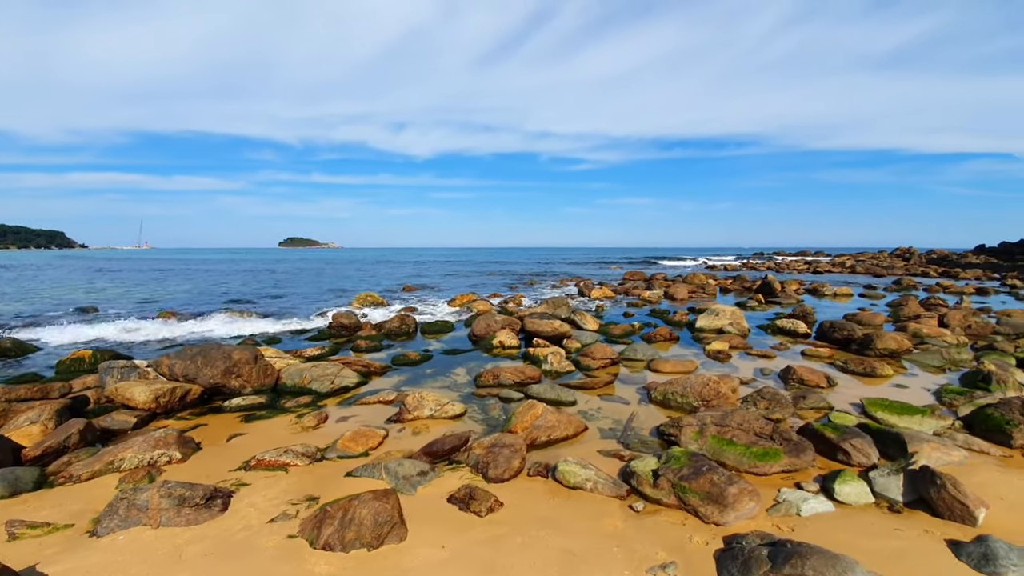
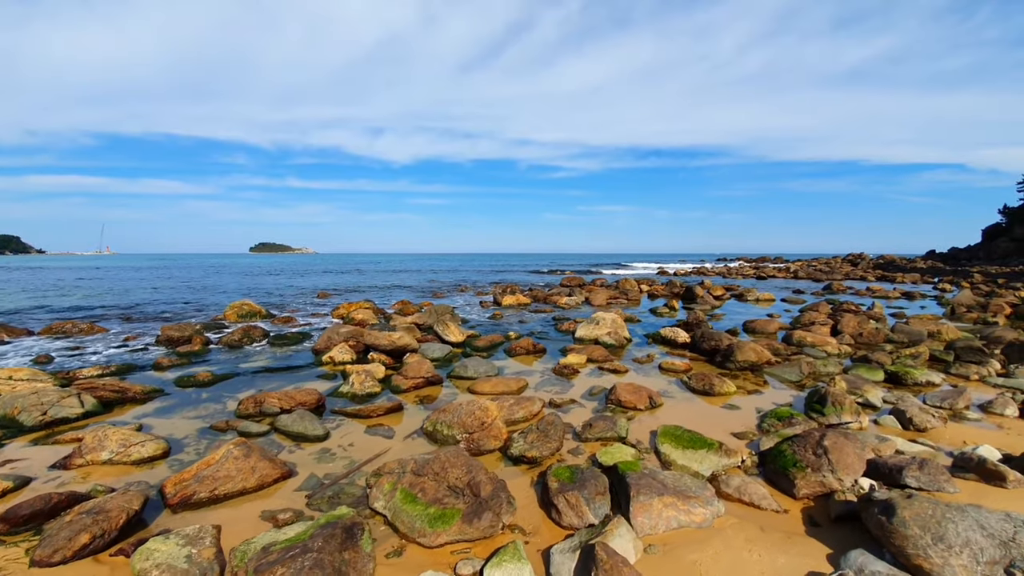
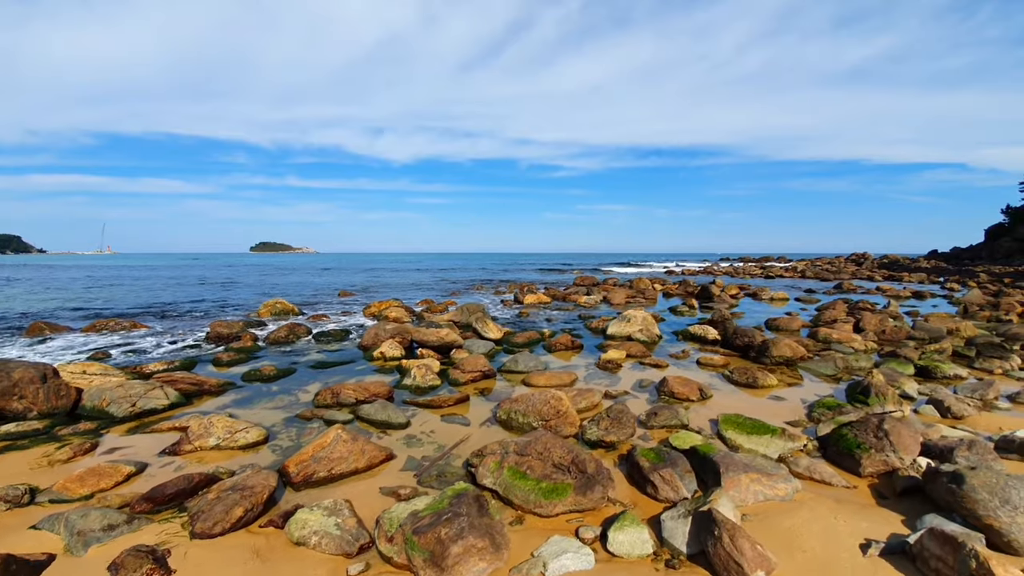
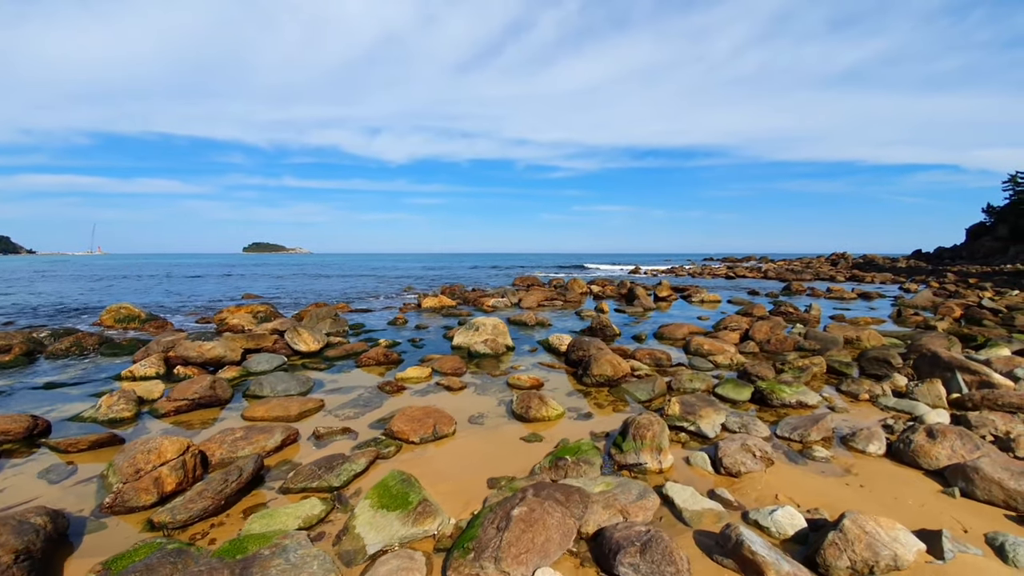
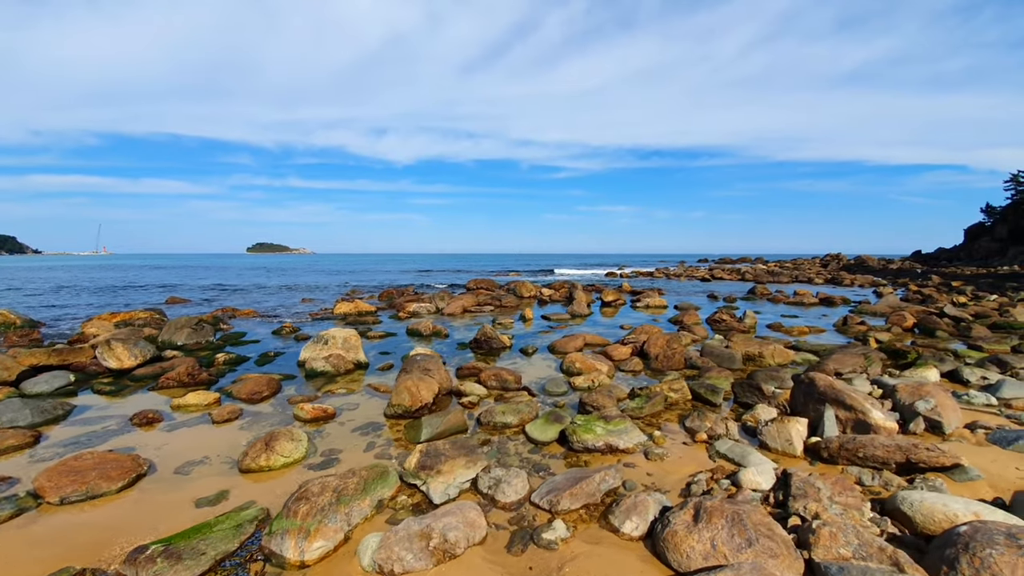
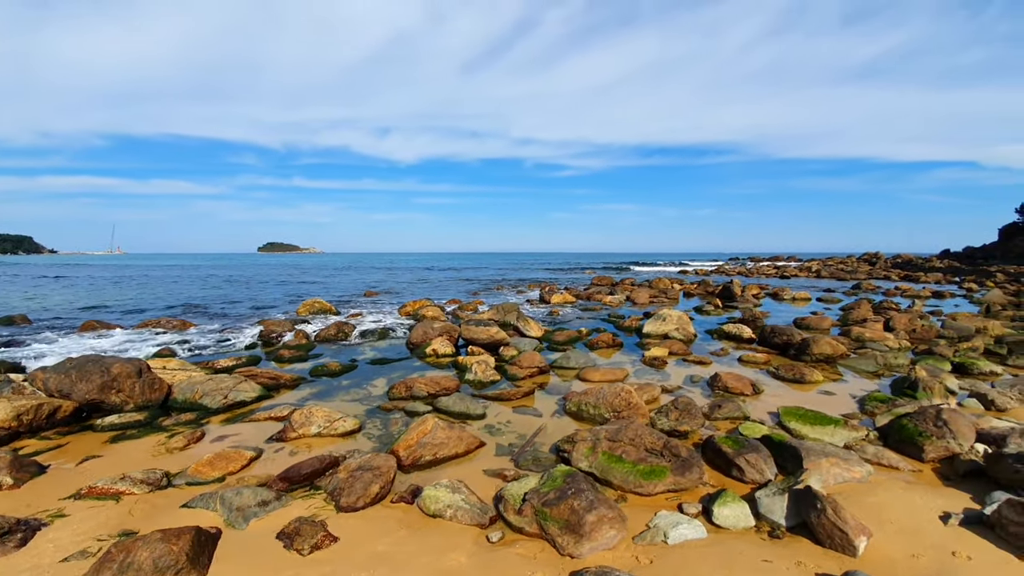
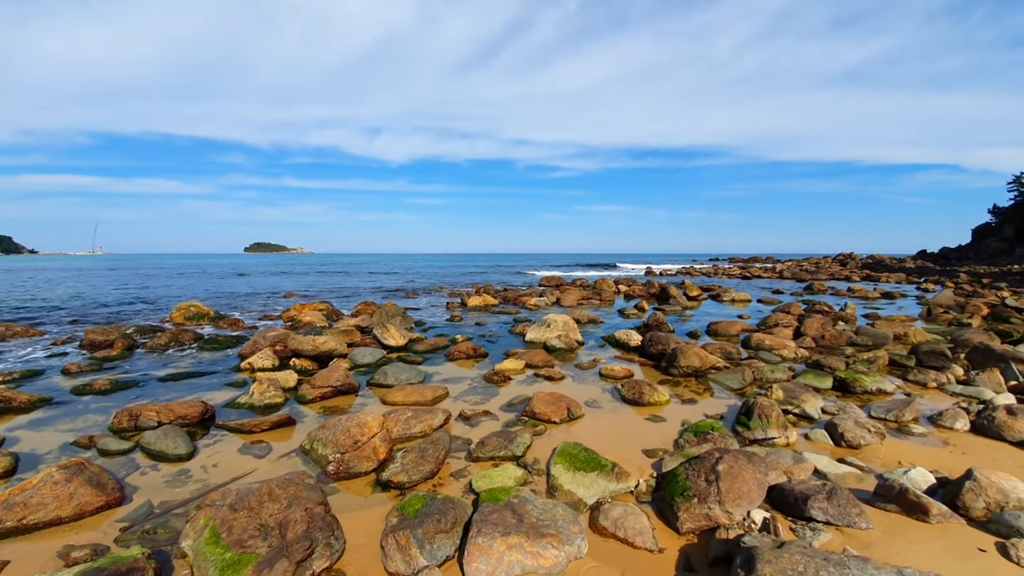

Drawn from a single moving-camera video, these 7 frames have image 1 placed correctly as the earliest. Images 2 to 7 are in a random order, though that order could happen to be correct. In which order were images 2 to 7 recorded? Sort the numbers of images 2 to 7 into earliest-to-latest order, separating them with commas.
6, 3, 2, 7, 4, 5
